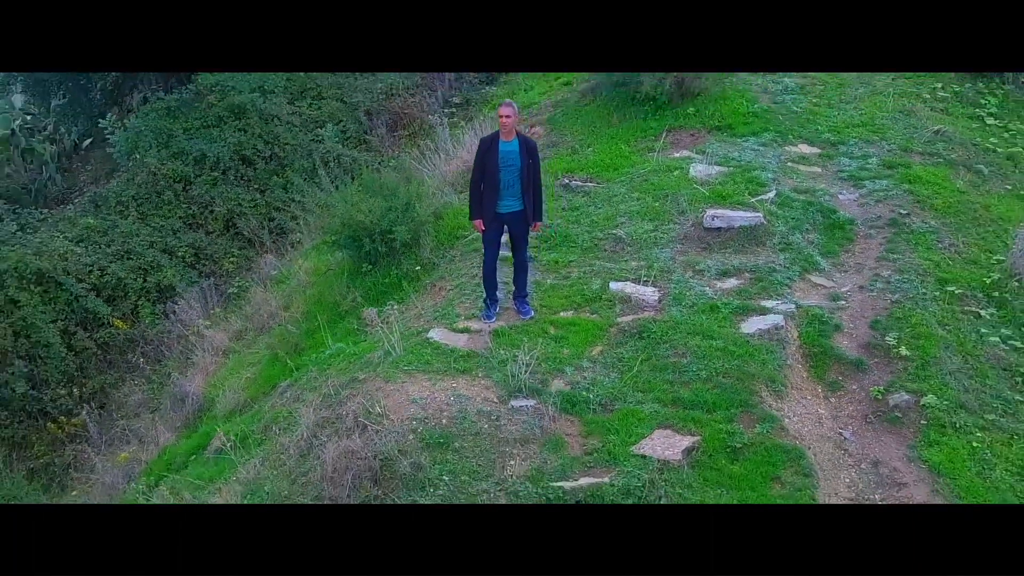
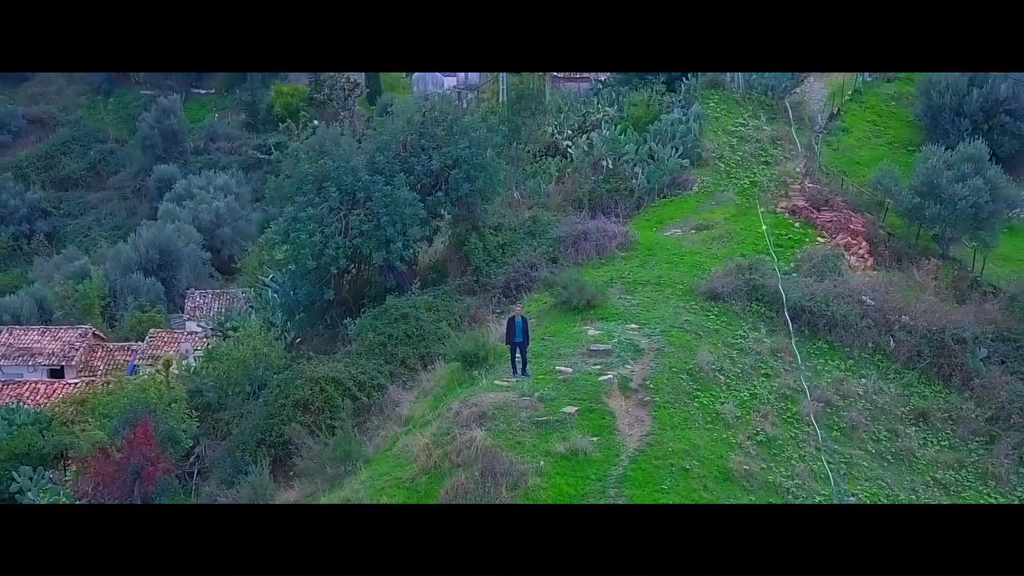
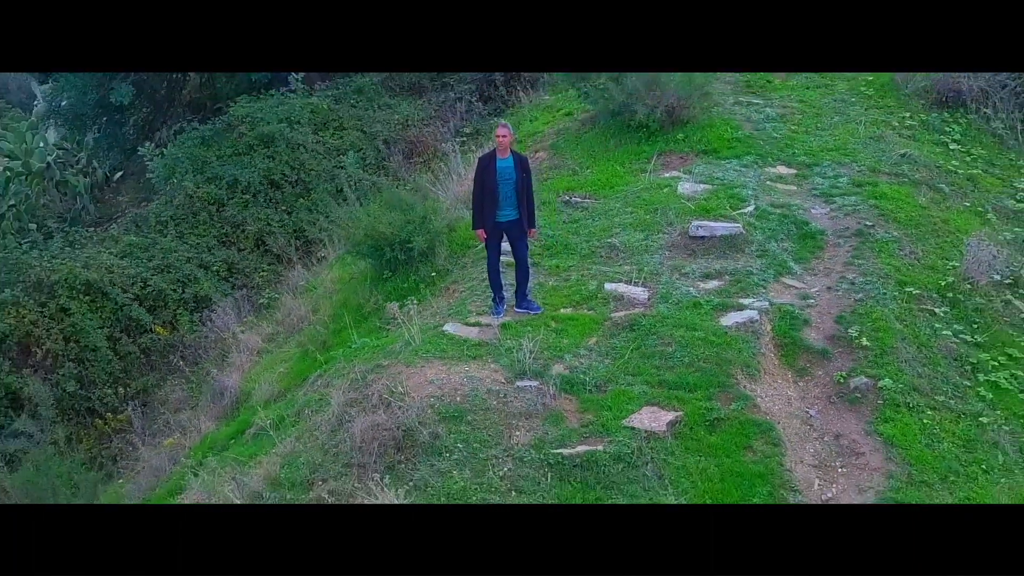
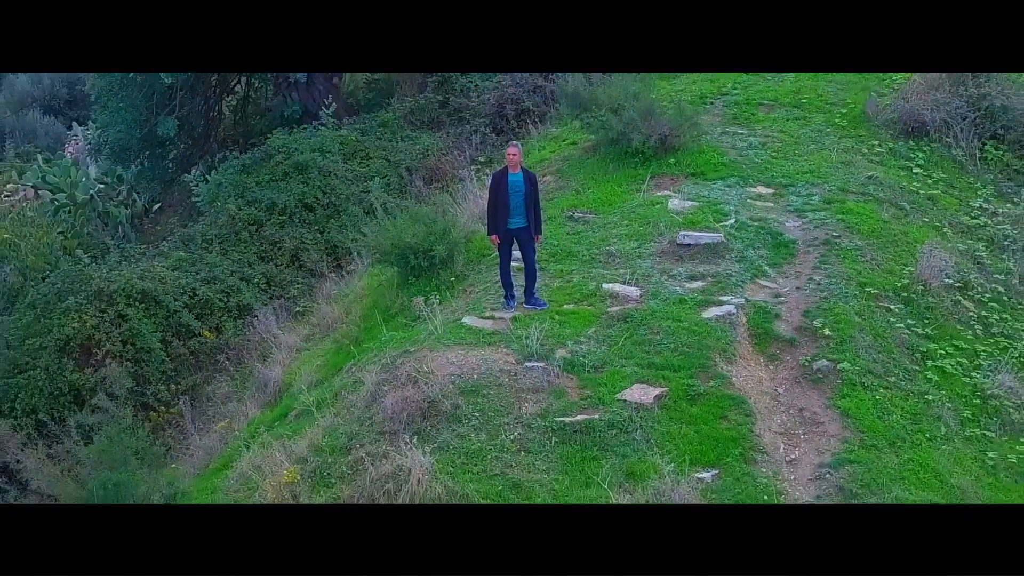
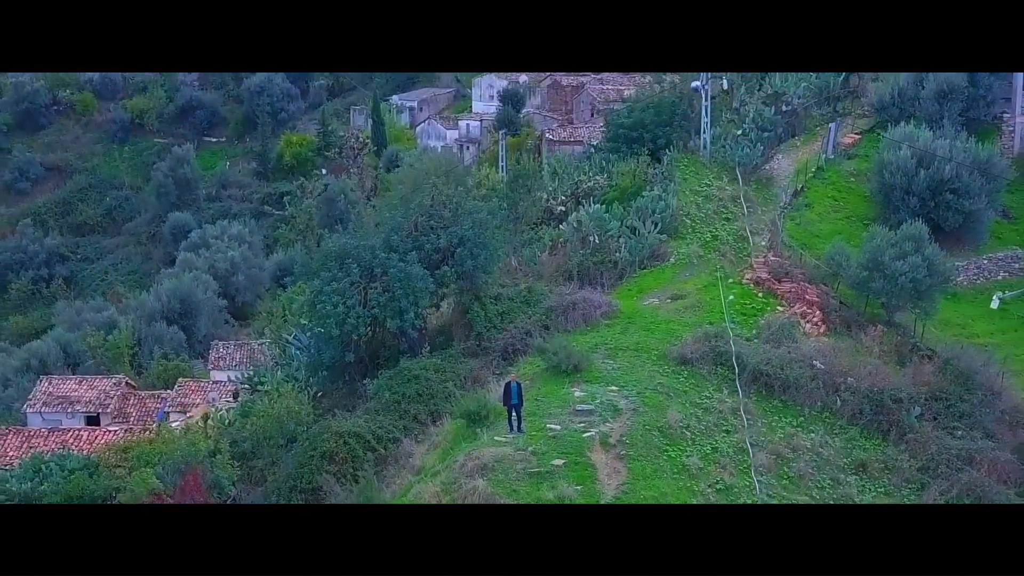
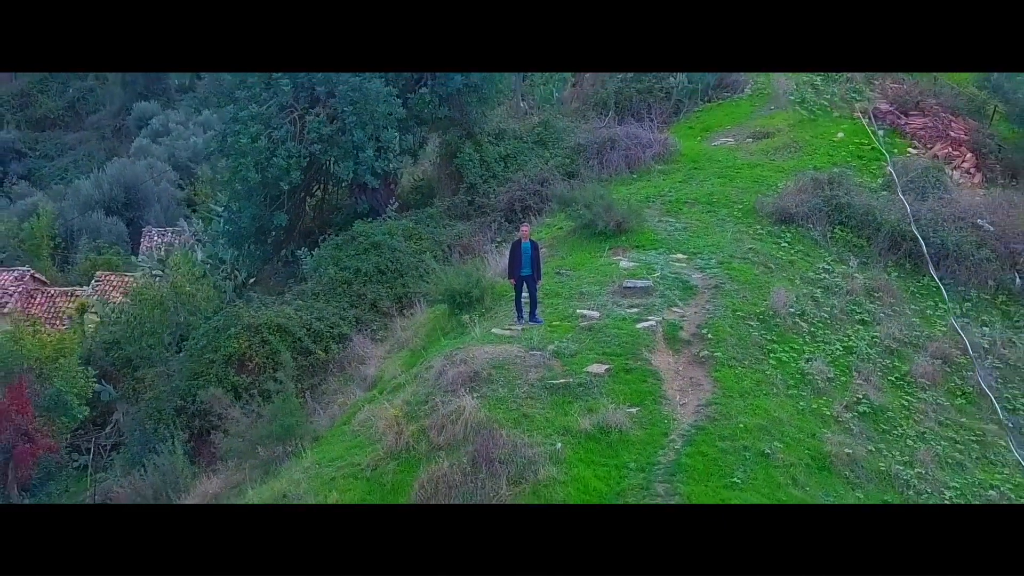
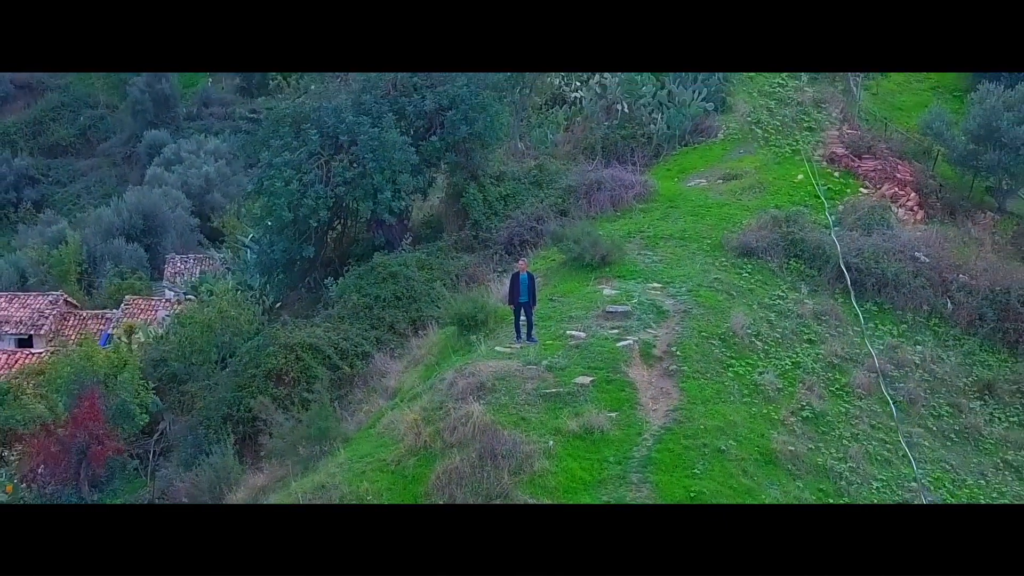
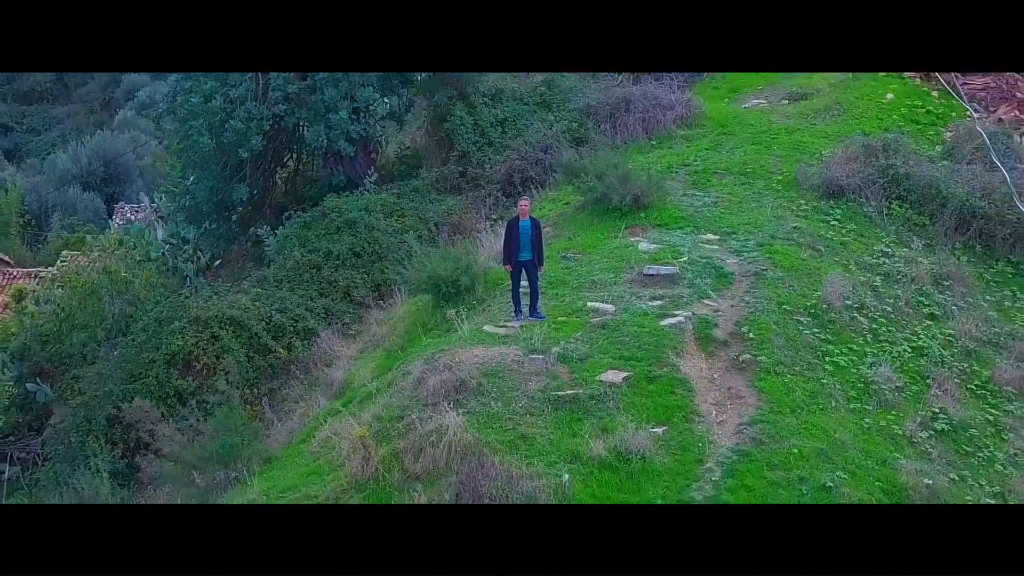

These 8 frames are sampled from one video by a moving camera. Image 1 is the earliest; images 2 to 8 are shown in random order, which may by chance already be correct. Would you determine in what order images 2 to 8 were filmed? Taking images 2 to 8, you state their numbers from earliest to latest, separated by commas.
3, 4, 8, 6, 7, 2, 5
